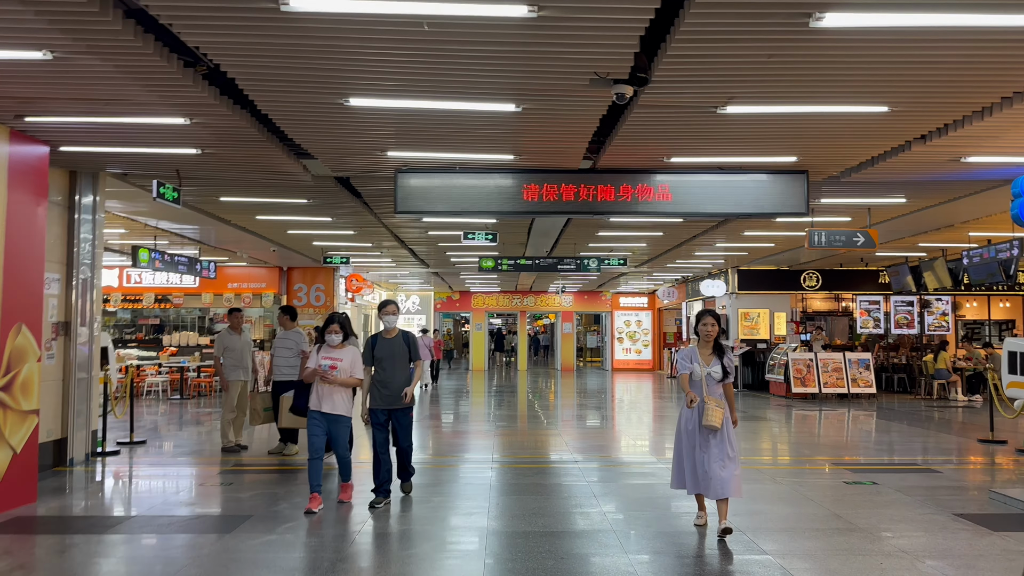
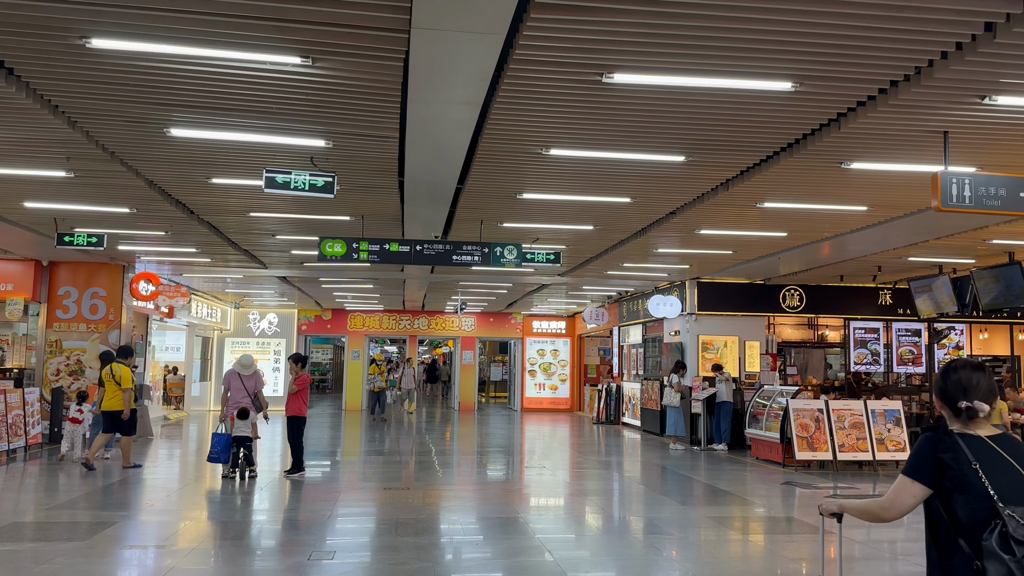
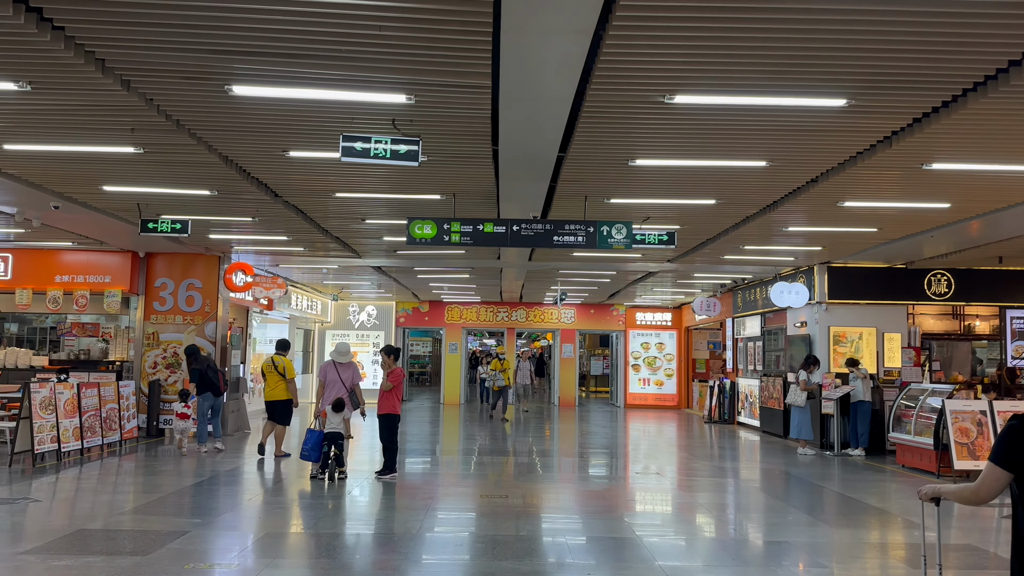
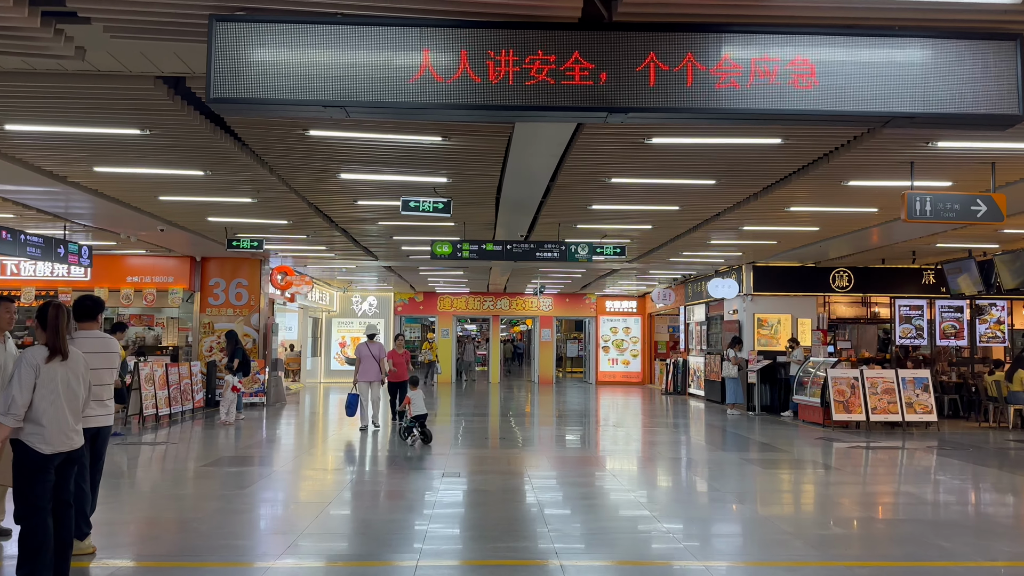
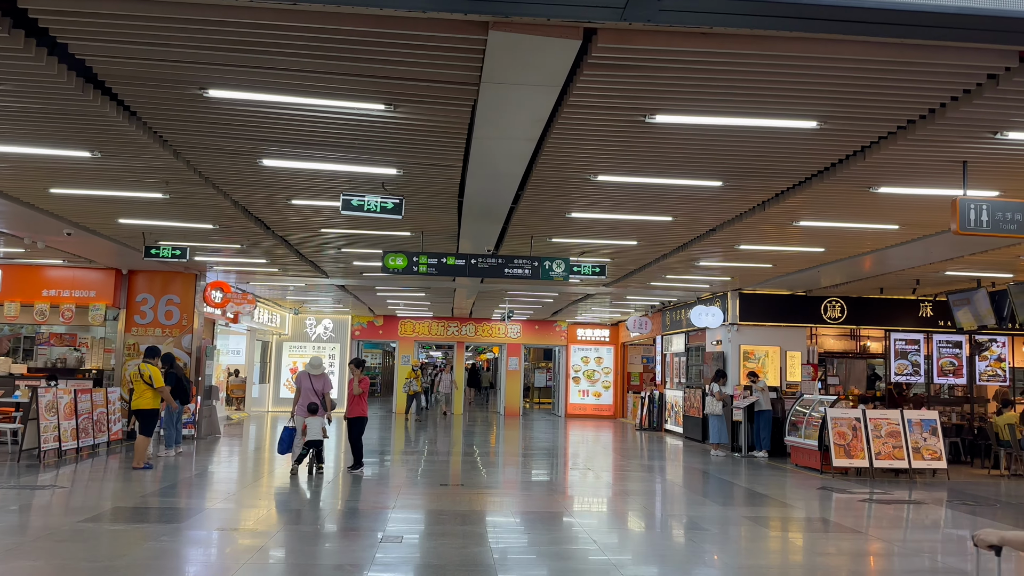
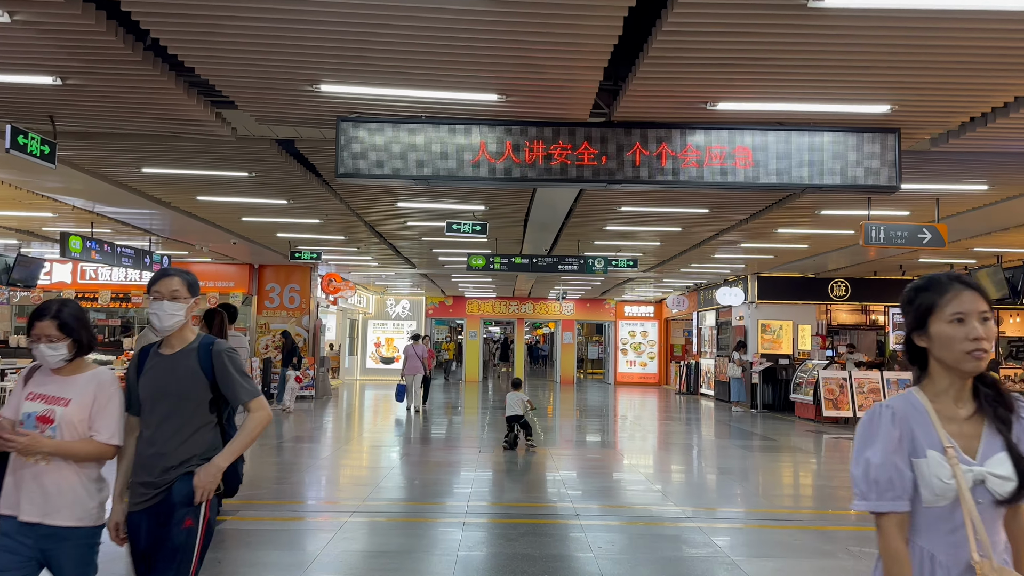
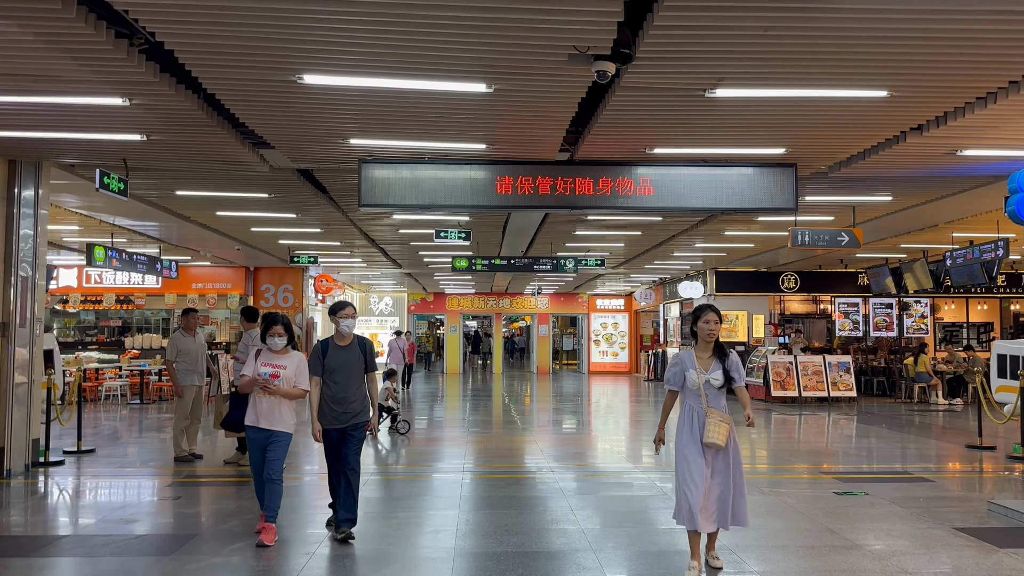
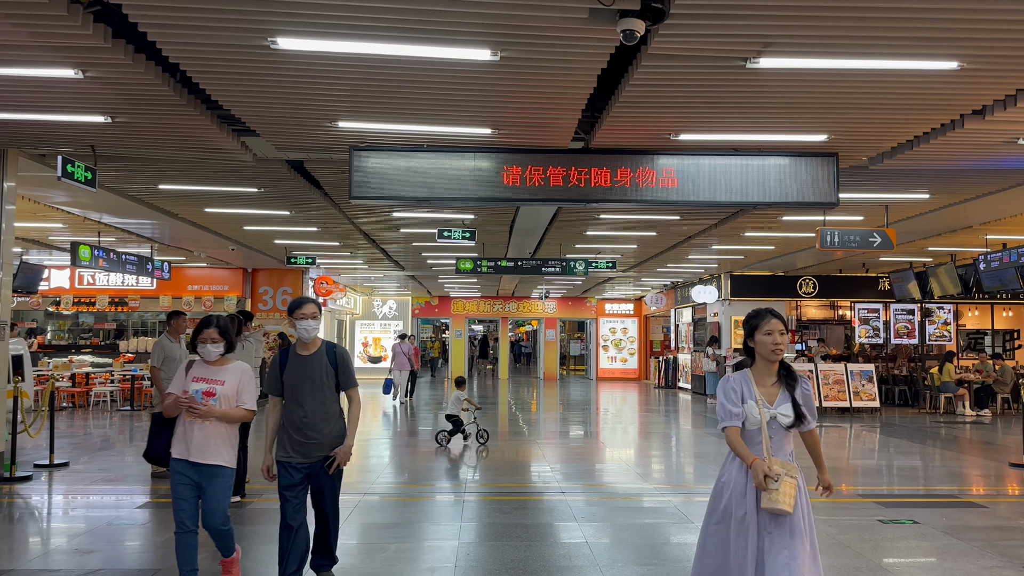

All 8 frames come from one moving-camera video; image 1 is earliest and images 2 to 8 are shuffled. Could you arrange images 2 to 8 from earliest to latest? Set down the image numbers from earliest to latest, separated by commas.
7, 8, 6, 4, 5, 2, 3
